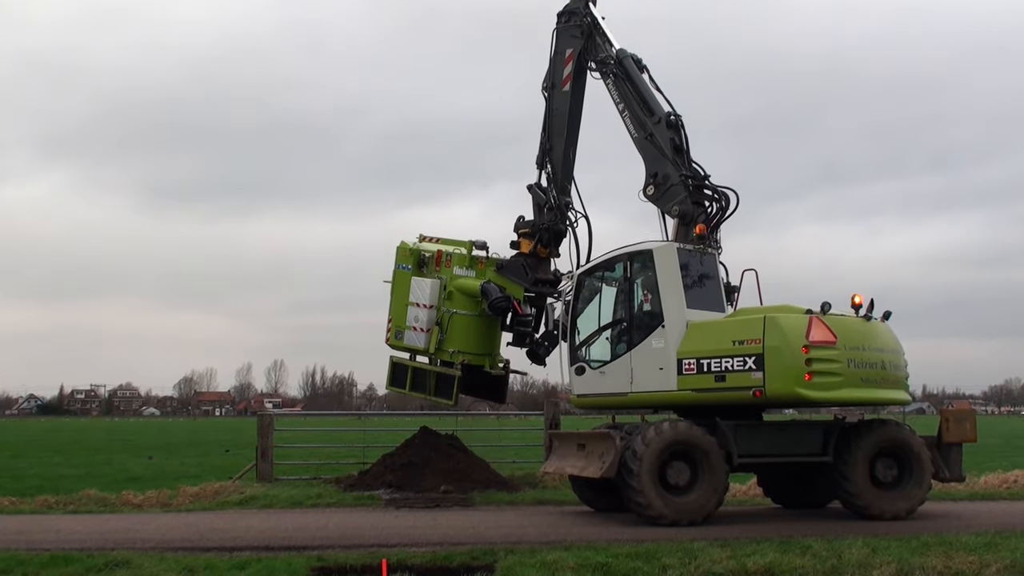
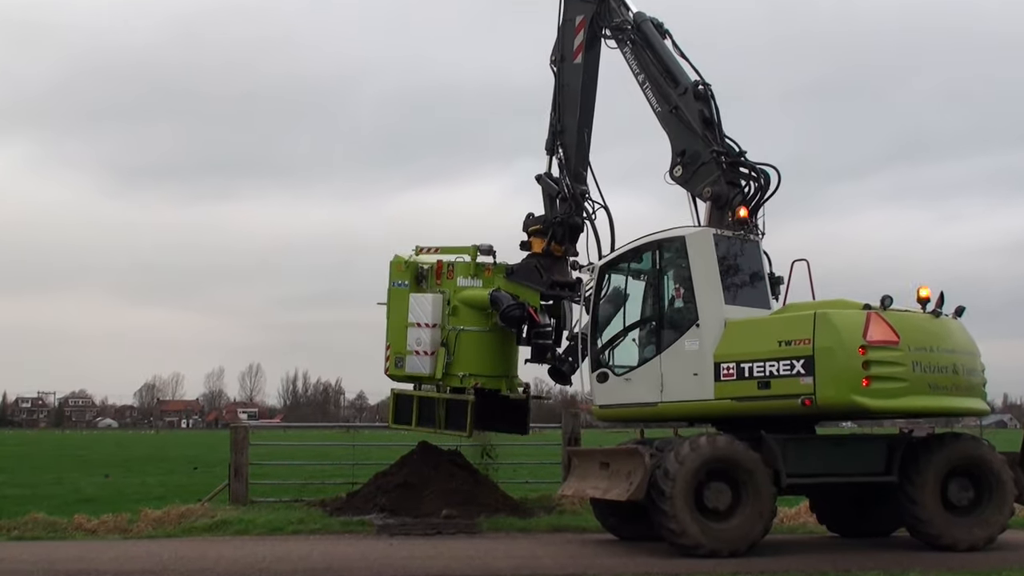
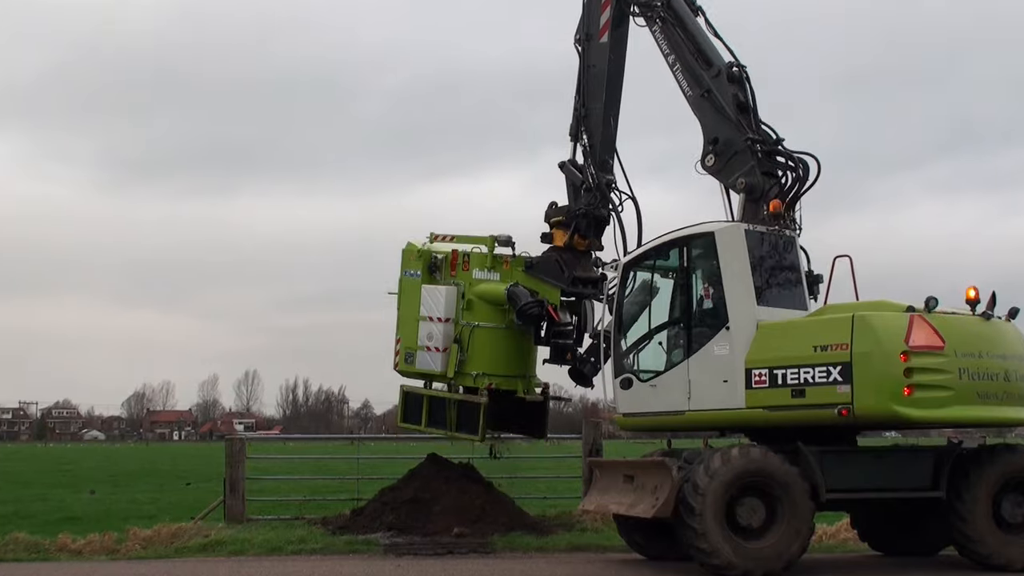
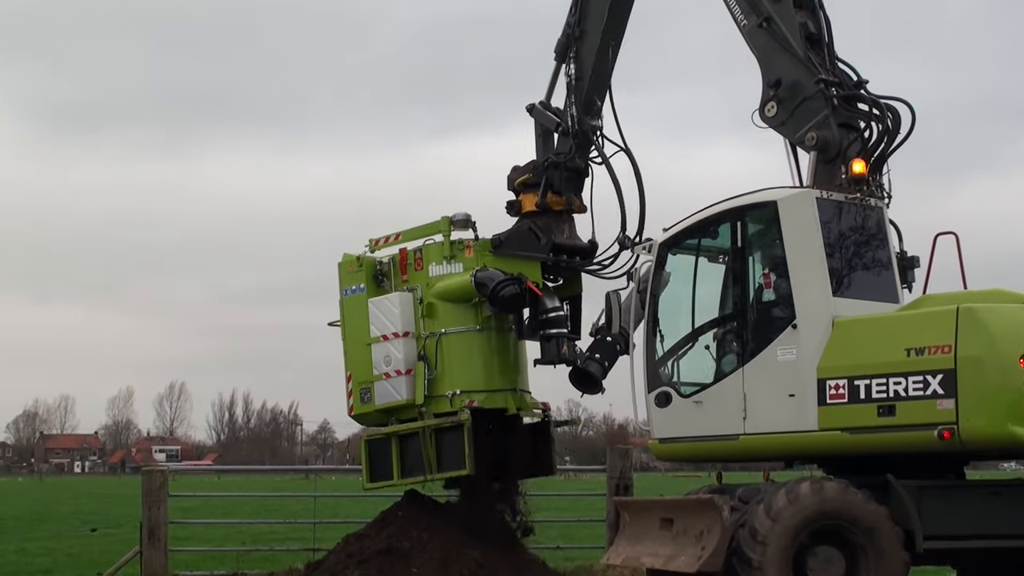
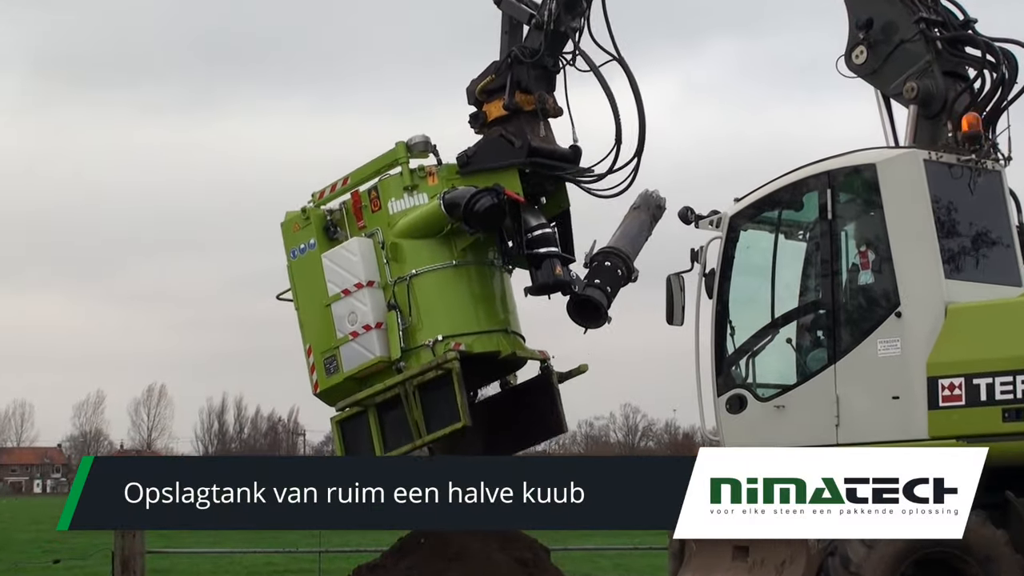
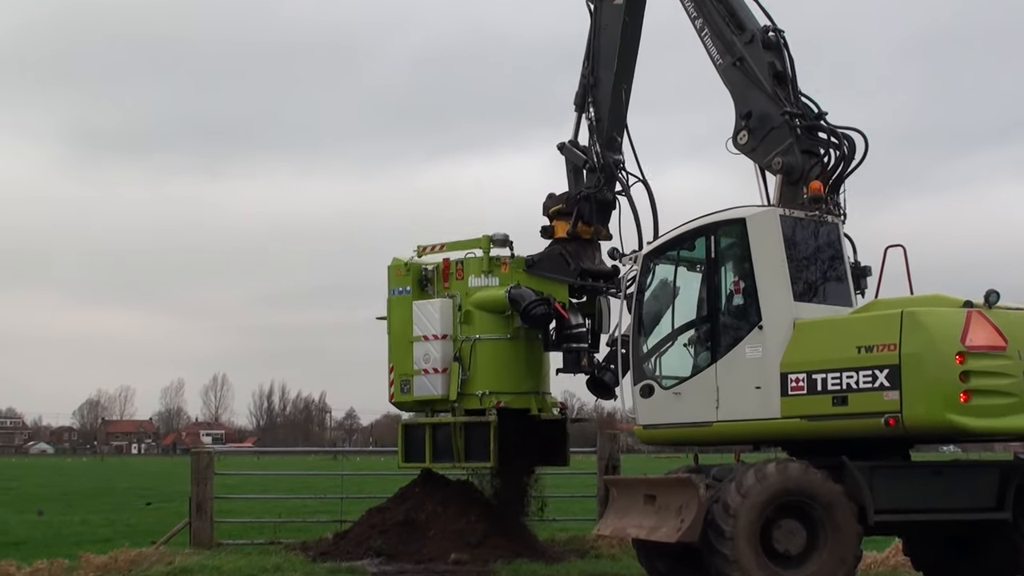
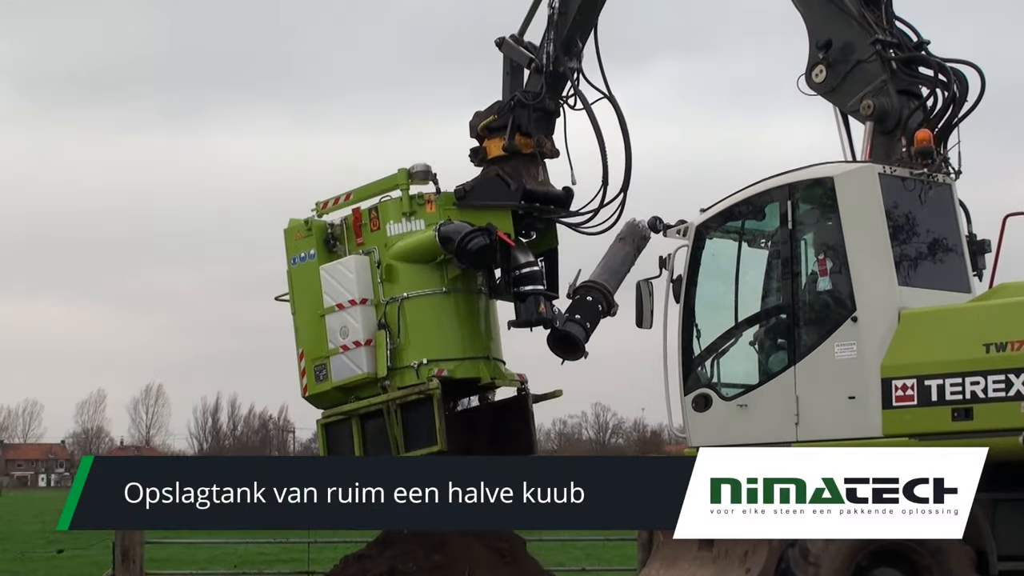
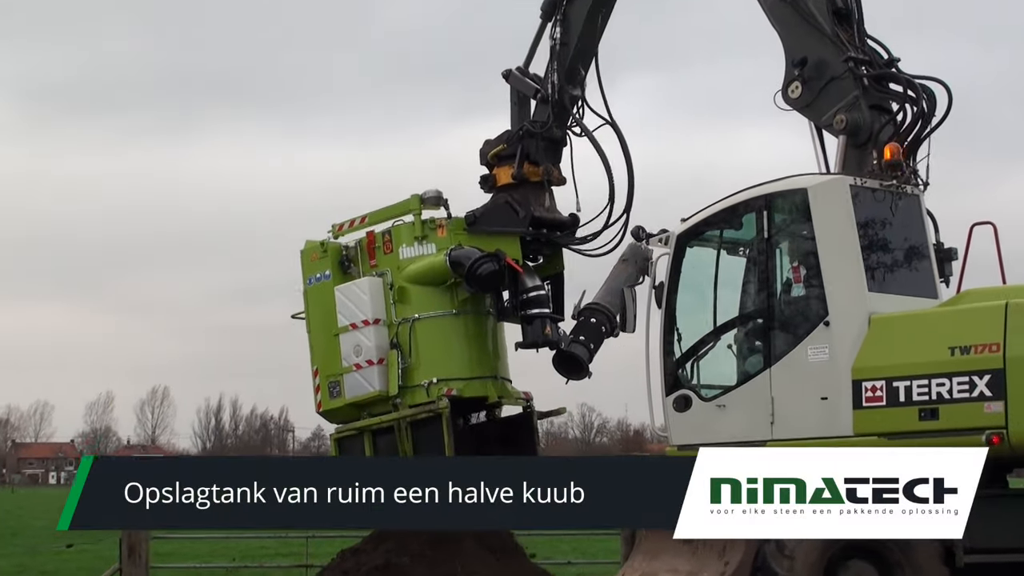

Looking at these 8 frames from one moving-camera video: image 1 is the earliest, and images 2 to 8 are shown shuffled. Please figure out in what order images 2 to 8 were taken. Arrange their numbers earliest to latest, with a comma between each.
2, 3, 6, 4, 8, 7, 5
